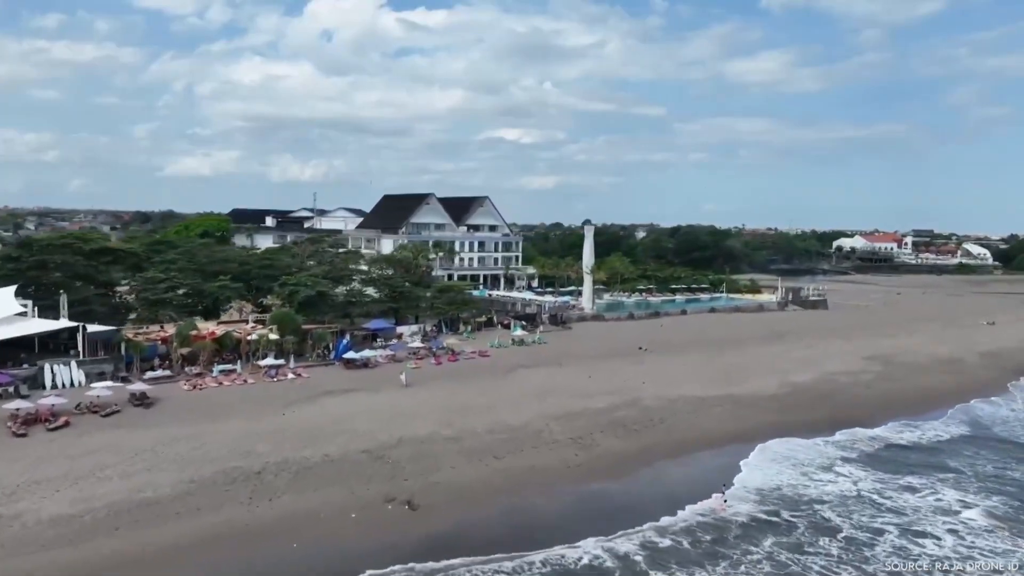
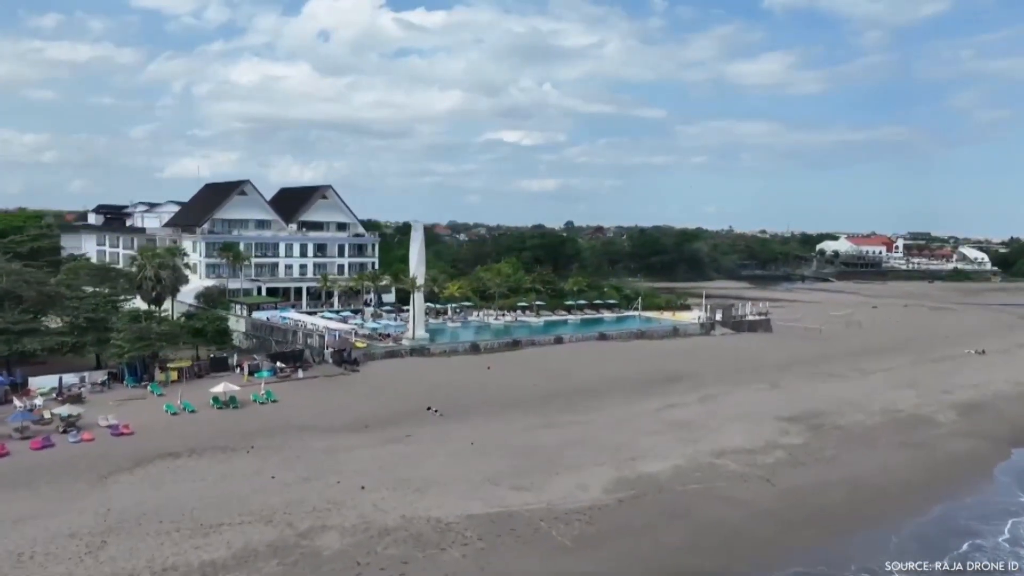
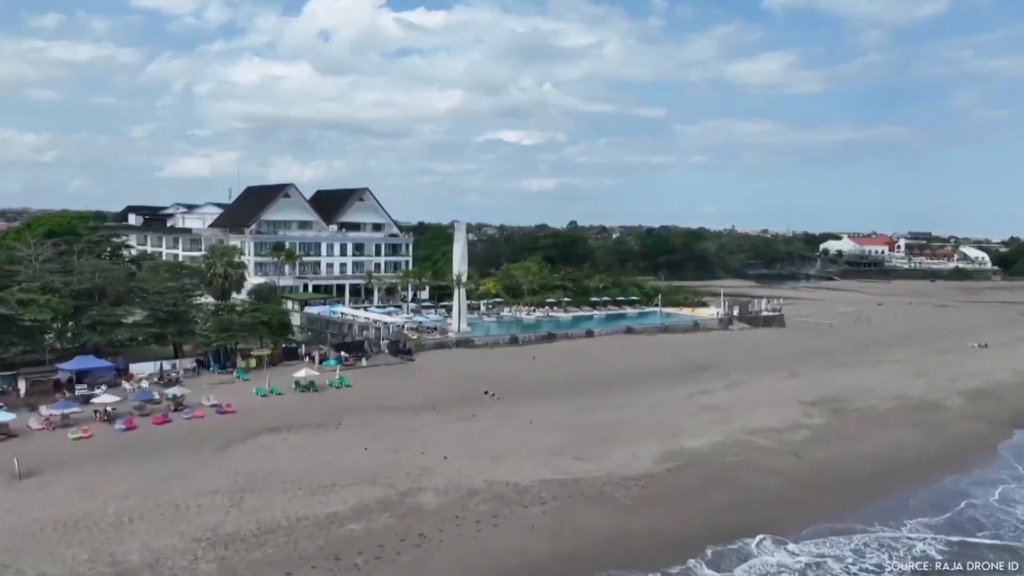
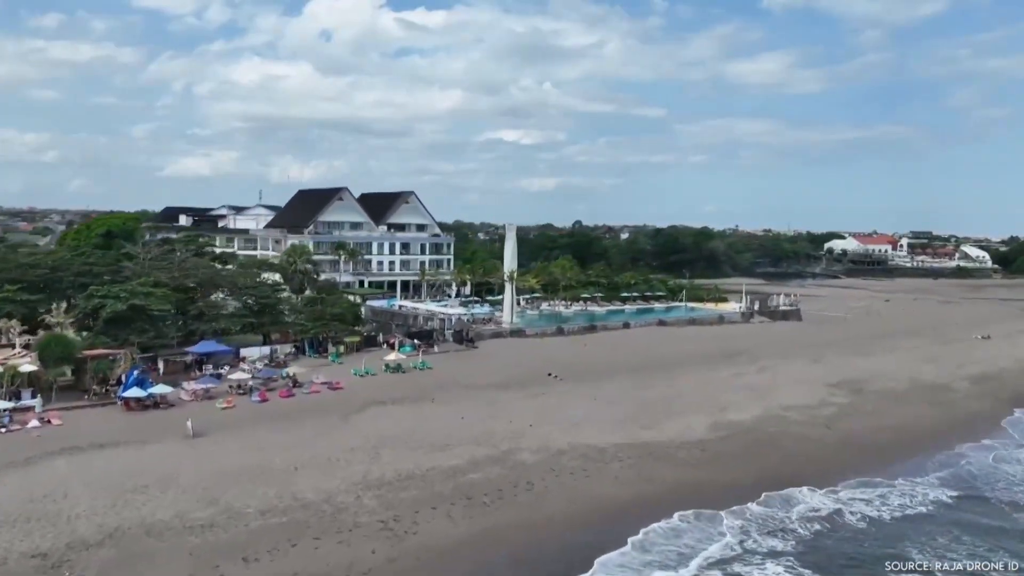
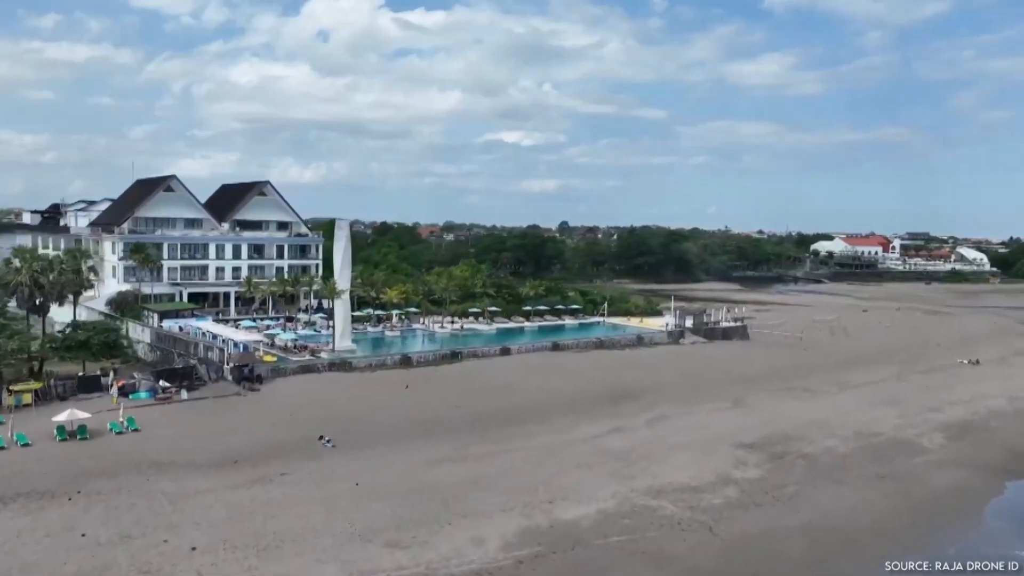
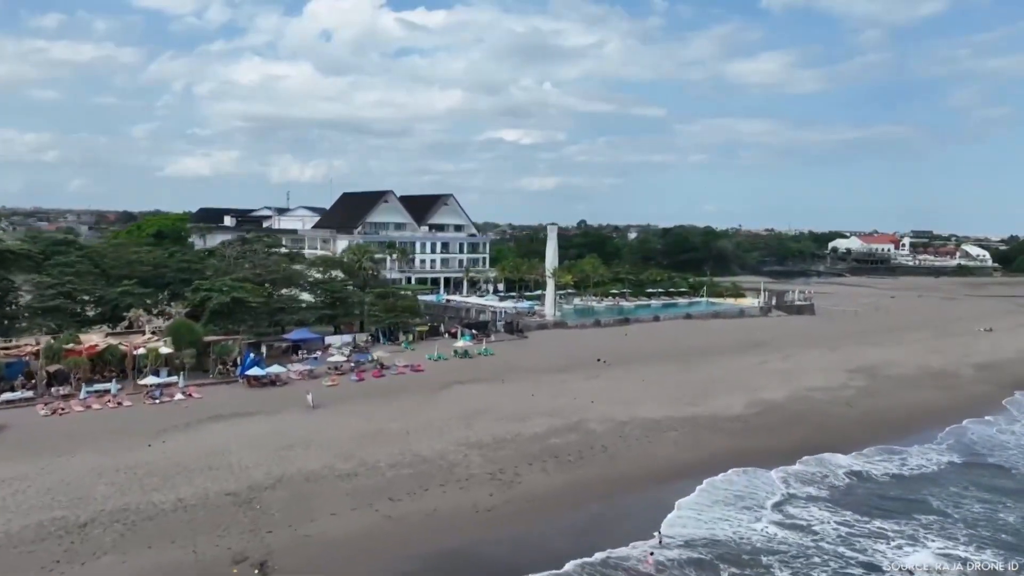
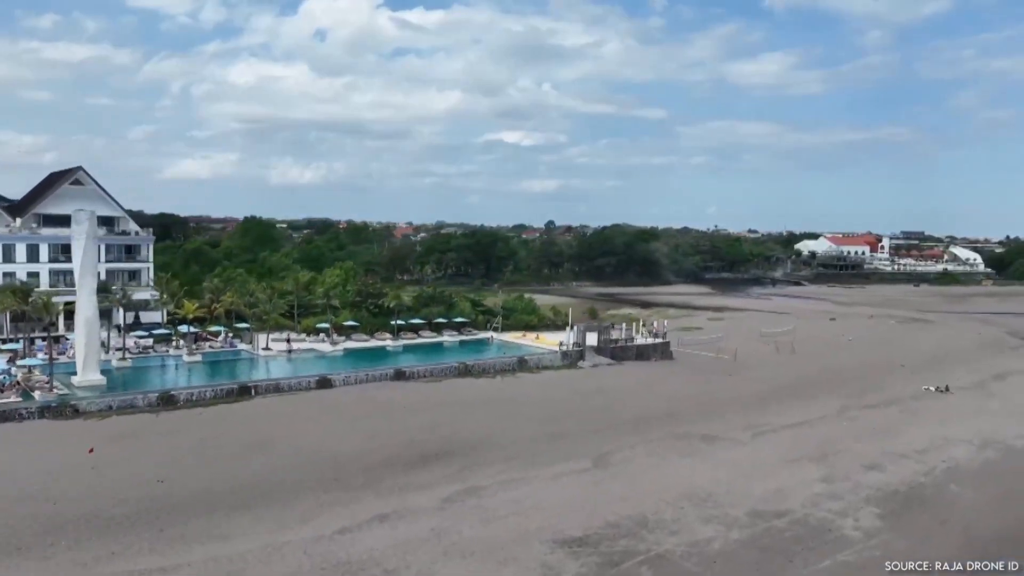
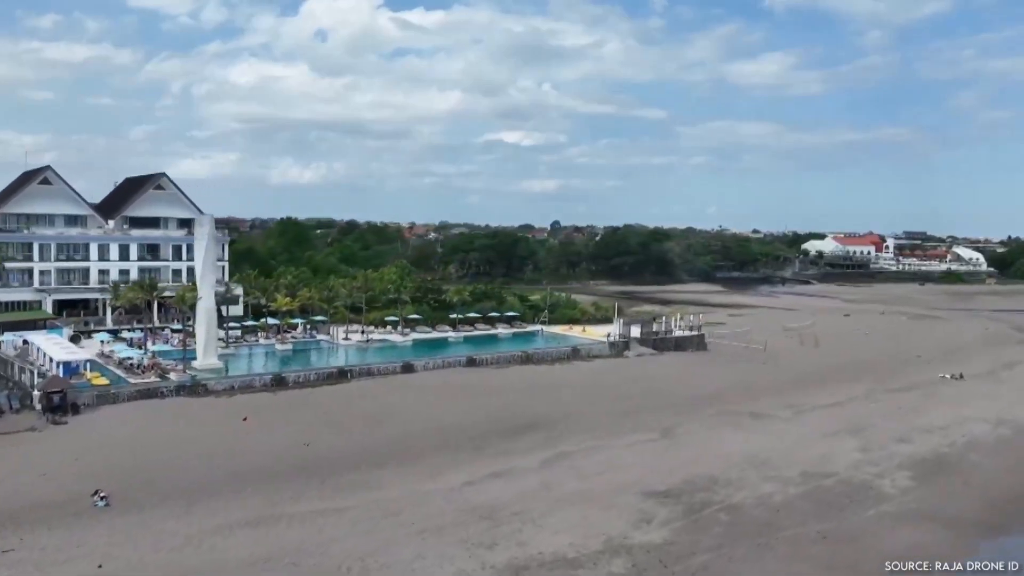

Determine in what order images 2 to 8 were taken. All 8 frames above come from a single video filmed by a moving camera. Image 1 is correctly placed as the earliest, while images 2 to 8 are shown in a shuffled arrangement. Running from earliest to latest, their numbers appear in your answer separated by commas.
6, 4, 3, 2, 5, 8, 7
